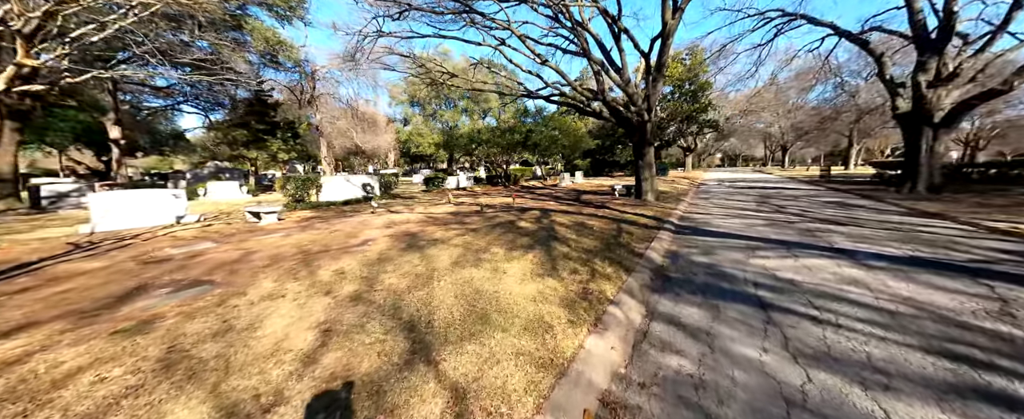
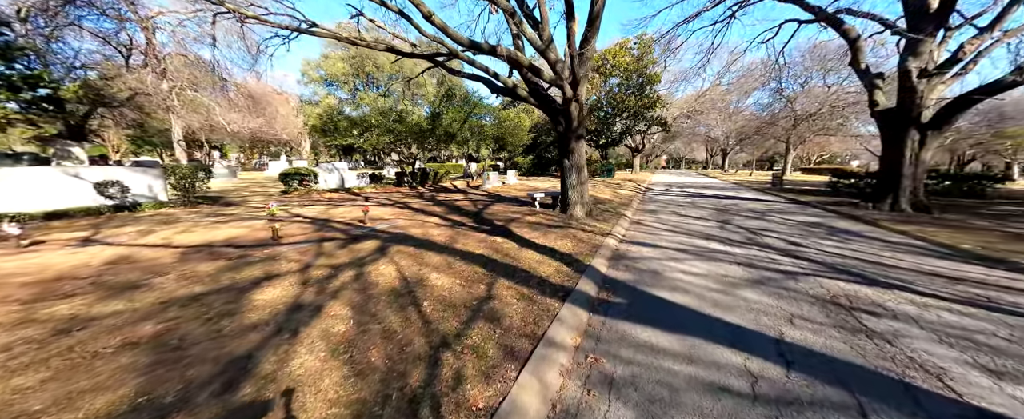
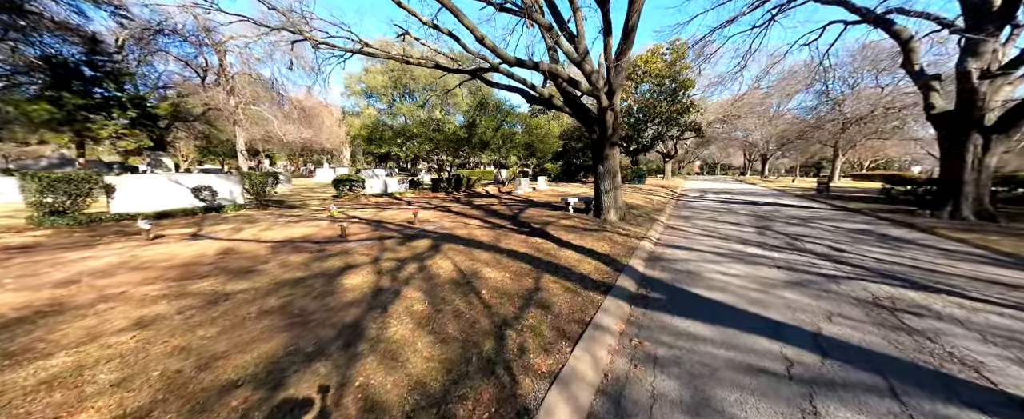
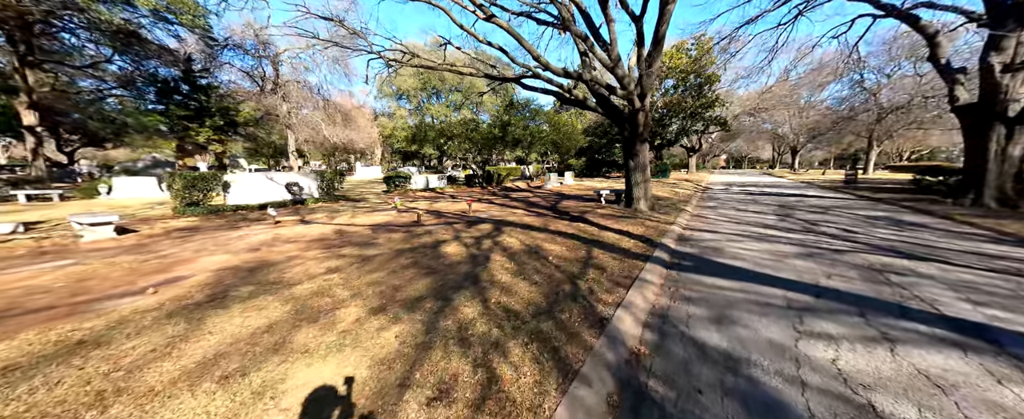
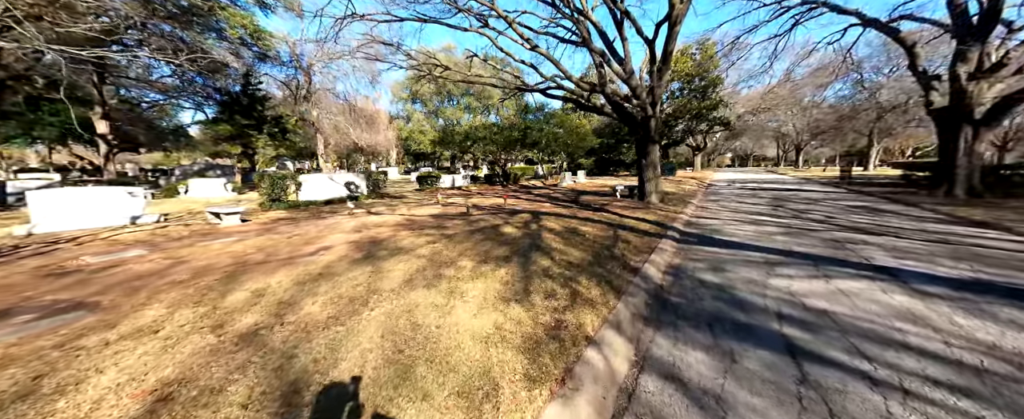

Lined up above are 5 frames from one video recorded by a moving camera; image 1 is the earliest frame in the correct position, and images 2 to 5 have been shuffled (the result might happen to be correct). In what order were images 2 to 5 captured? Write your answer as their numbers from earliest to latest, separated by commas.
5, 4, 3, 2
